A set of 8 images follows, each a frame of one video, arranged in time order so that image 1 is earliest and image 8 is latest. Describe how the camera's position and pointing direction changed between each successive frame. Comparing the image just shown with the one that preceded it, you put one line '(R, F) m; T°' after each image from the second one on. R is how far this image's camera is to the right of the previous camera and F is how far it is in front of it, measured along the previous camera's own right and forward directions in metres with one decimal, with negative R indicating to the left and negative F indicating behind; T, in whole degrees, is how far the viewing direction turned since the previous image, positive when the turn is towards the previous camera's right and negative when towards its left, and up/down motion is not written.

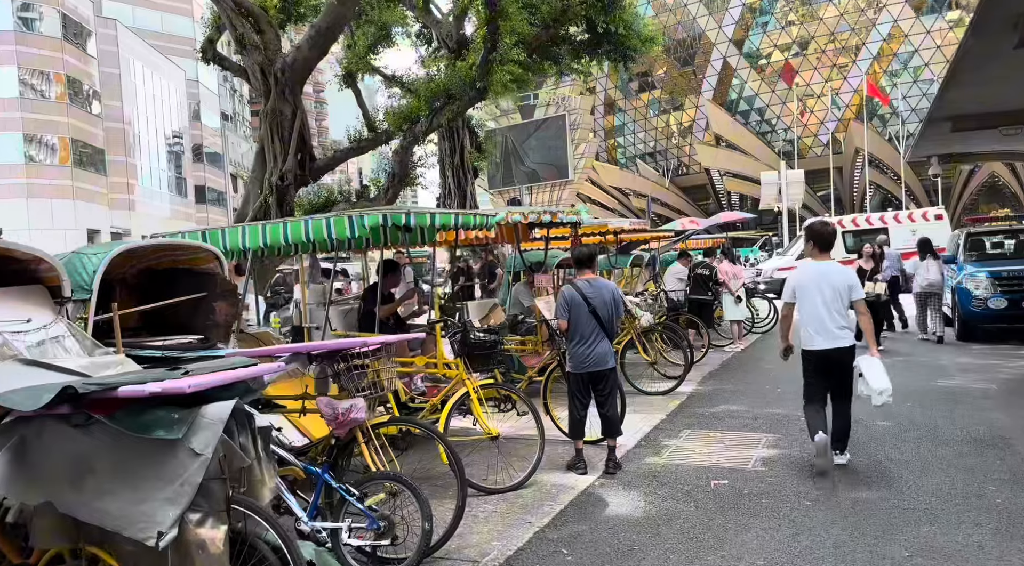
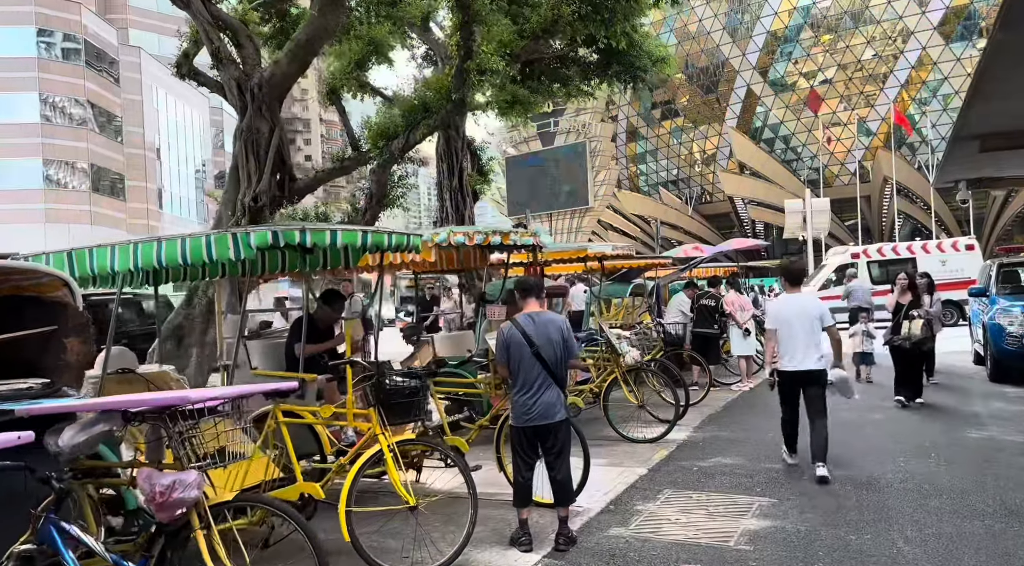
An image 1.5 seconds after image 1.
(+0.6, +1.0) m; -2°
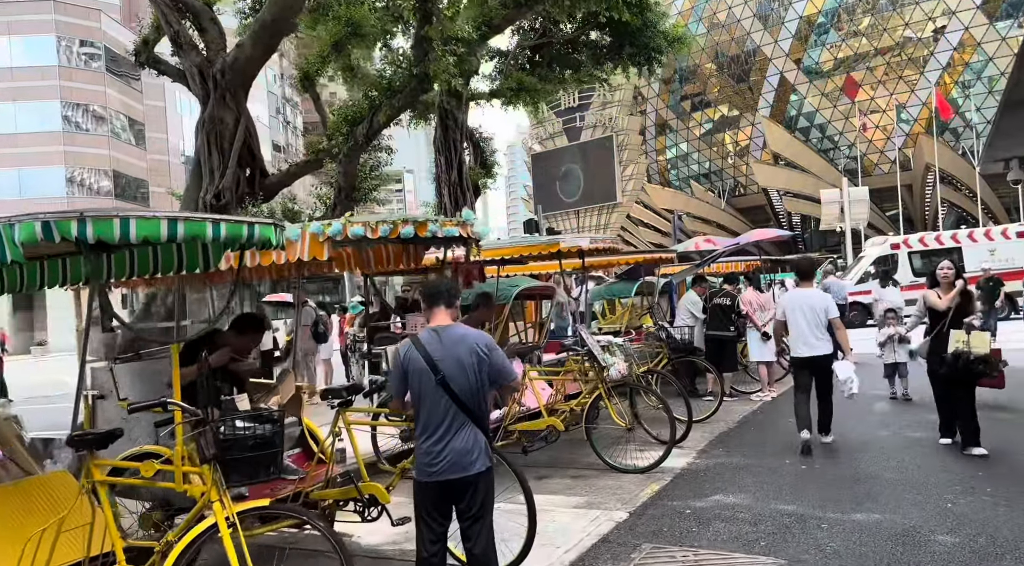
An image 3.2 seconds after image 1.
(+0.6, +1.2) m; -3°
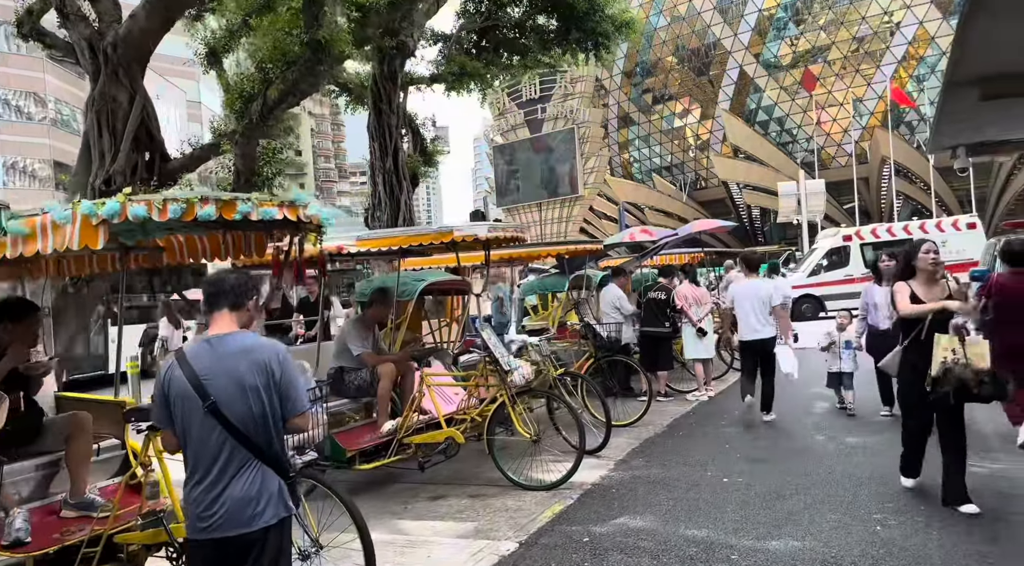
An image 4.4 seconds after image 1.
(+0.6, +0.8) m; +2°
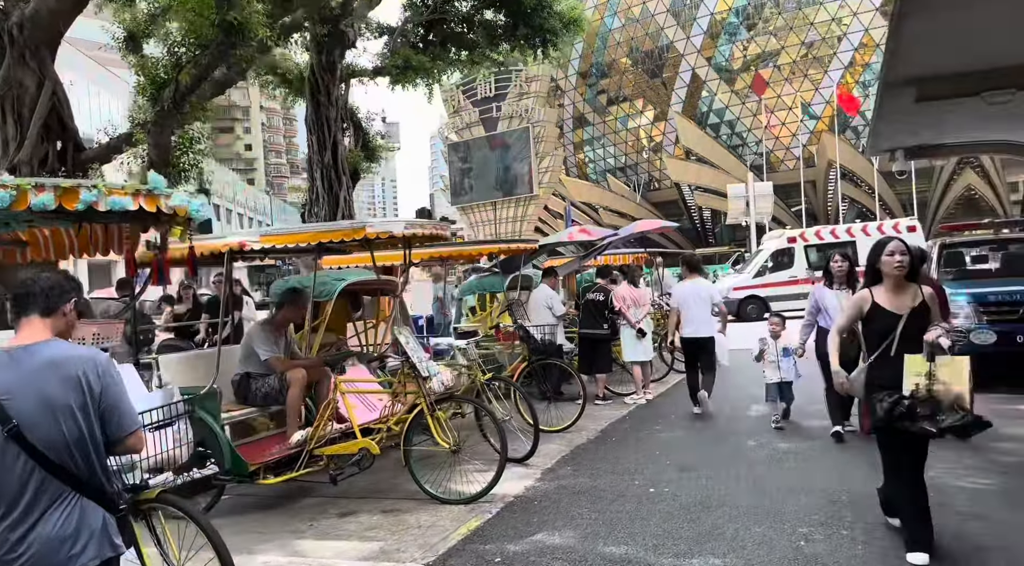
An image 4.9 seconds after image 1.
(+0.3, +0.3) m; +3°
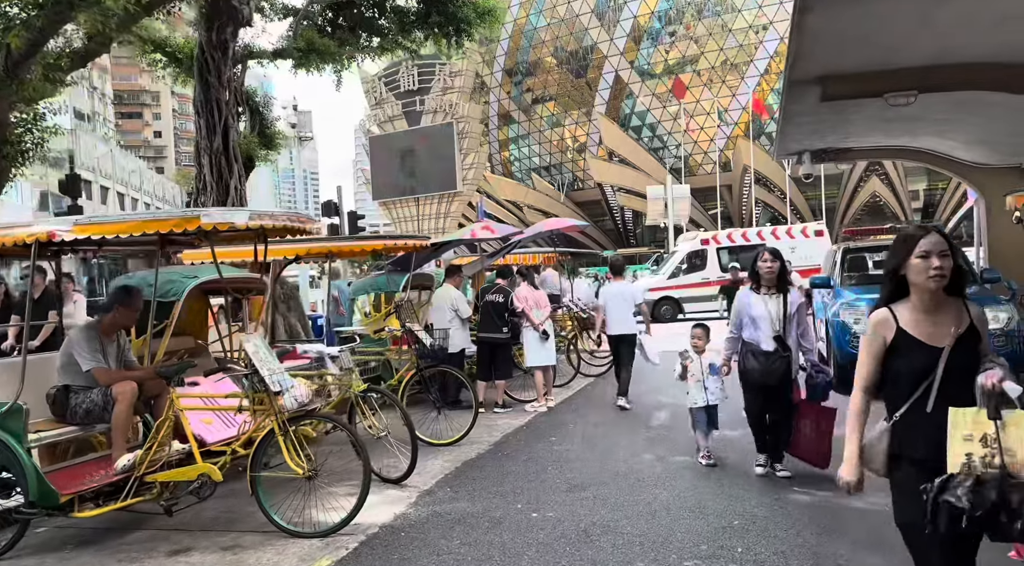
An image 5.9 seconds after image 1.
(+0.4, +0.6) m; +6°
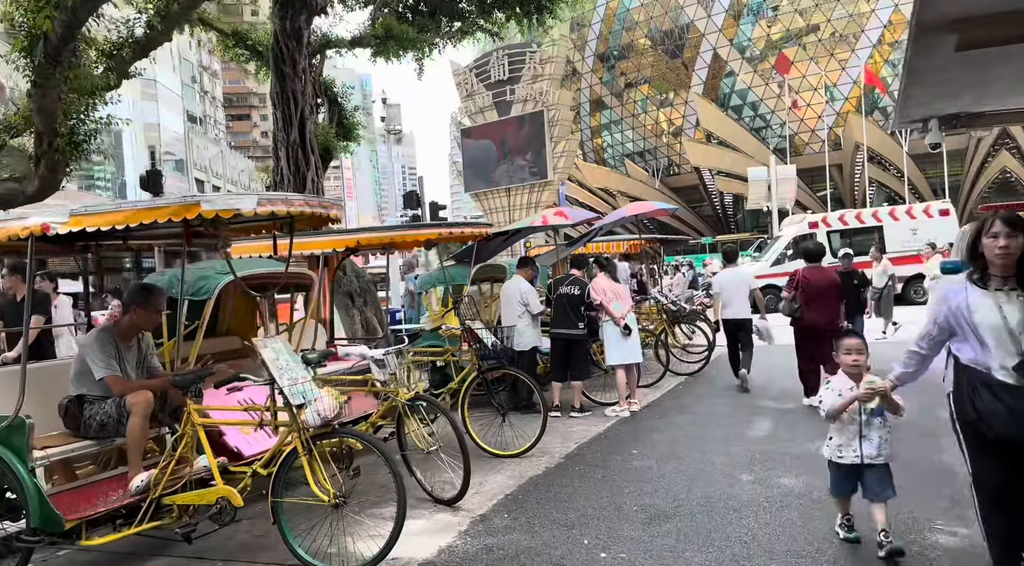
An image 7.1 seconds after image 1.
(+0.2, +0.9) m; -7°
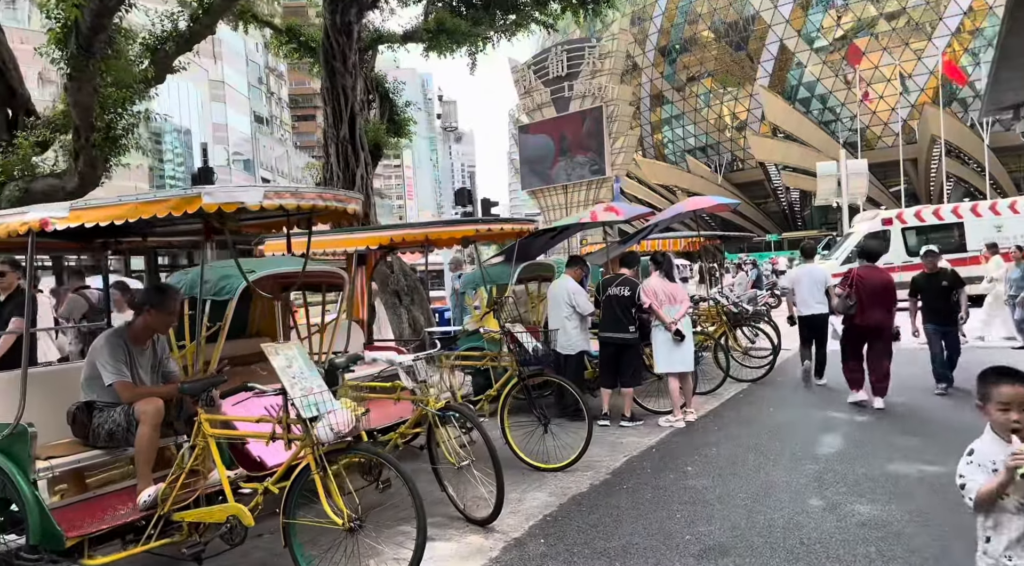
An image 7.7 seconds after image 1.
(+0.1, +0.5) m; -4°
